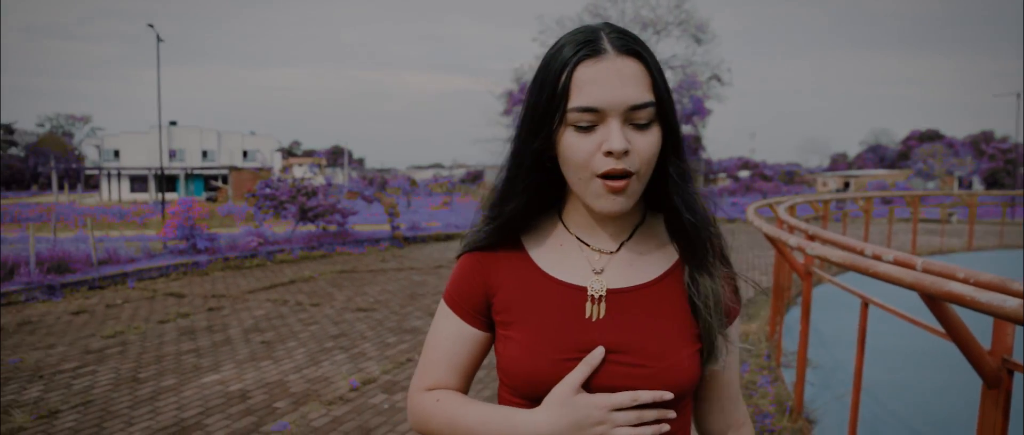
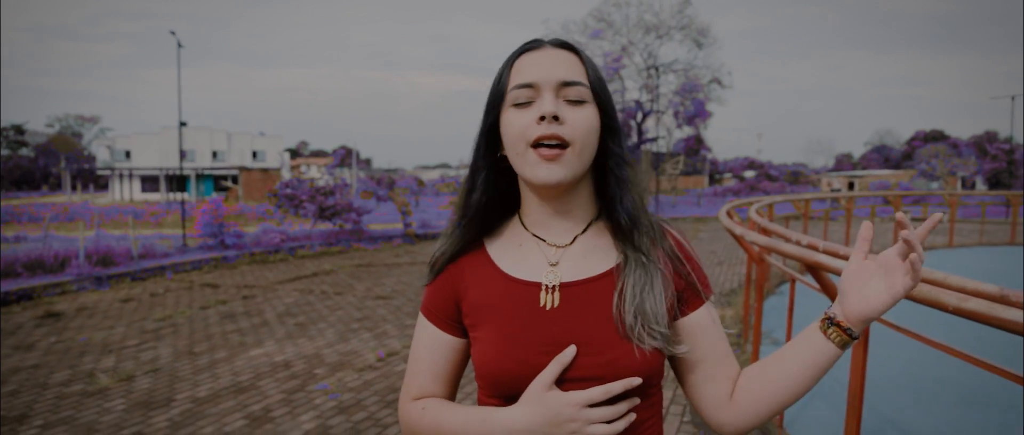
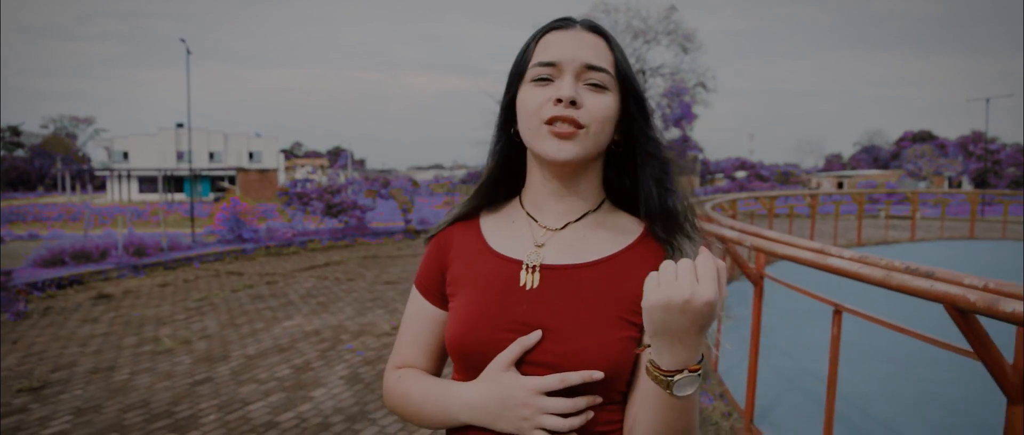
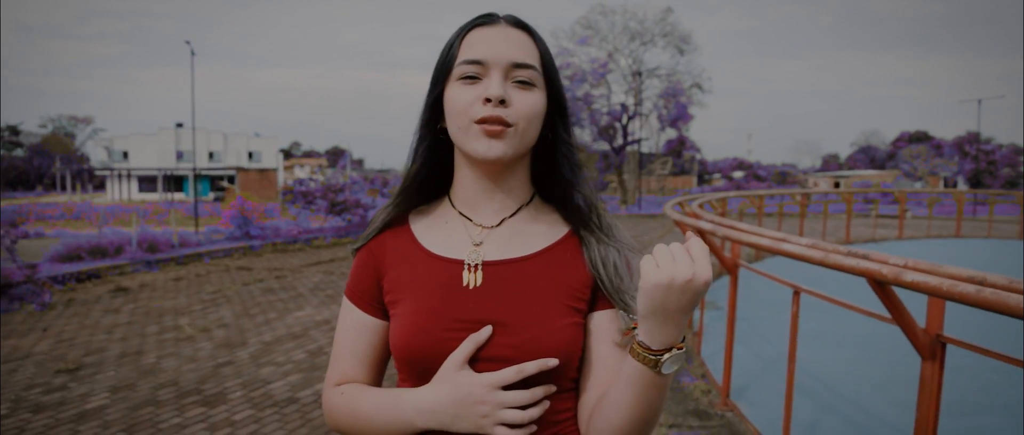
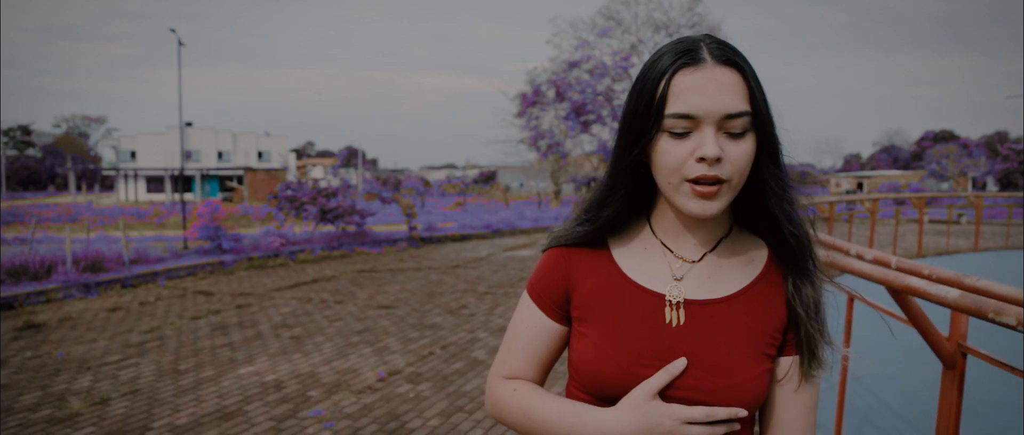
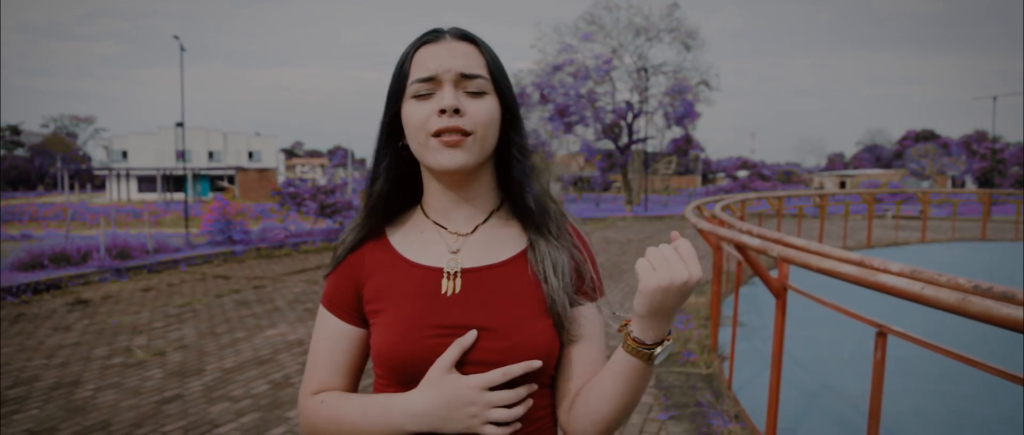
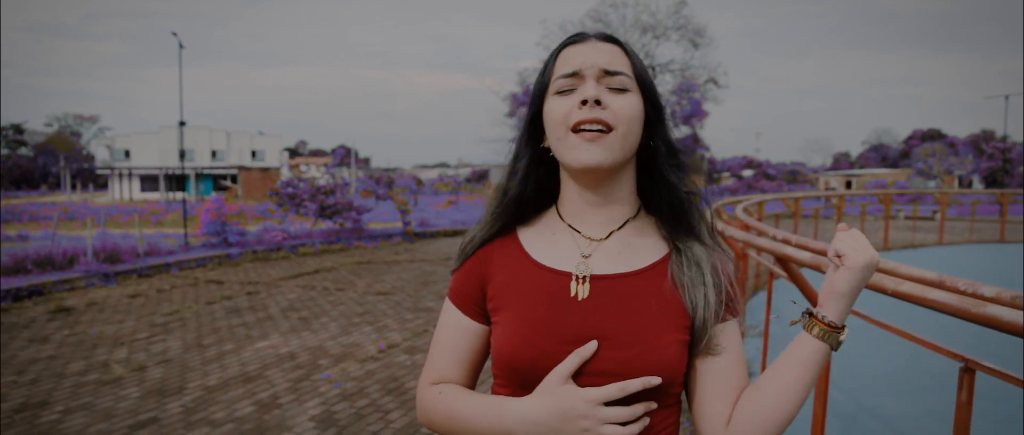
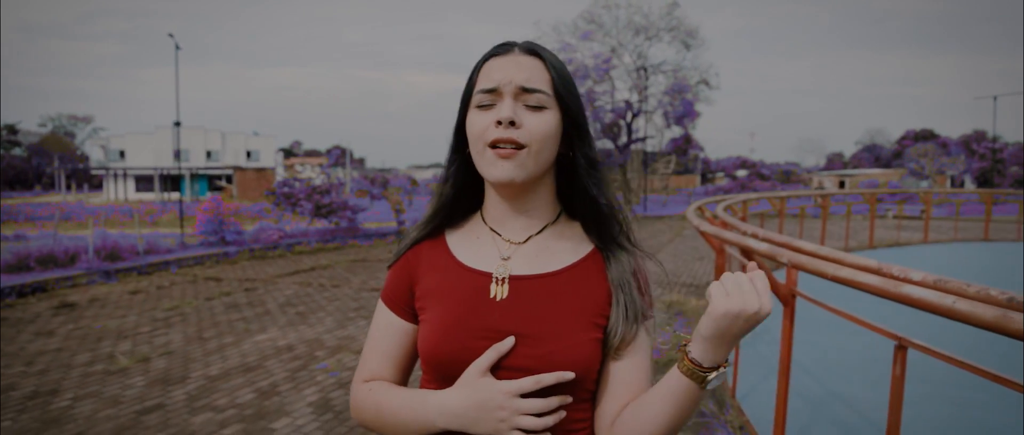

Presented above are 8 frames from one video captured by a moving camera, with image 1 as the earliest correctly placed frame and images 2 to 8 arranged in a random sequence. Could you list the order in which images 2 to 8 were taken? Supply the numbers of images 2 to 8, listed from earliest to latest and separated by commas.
5, 2, 7, 8, 6, 3, 4
